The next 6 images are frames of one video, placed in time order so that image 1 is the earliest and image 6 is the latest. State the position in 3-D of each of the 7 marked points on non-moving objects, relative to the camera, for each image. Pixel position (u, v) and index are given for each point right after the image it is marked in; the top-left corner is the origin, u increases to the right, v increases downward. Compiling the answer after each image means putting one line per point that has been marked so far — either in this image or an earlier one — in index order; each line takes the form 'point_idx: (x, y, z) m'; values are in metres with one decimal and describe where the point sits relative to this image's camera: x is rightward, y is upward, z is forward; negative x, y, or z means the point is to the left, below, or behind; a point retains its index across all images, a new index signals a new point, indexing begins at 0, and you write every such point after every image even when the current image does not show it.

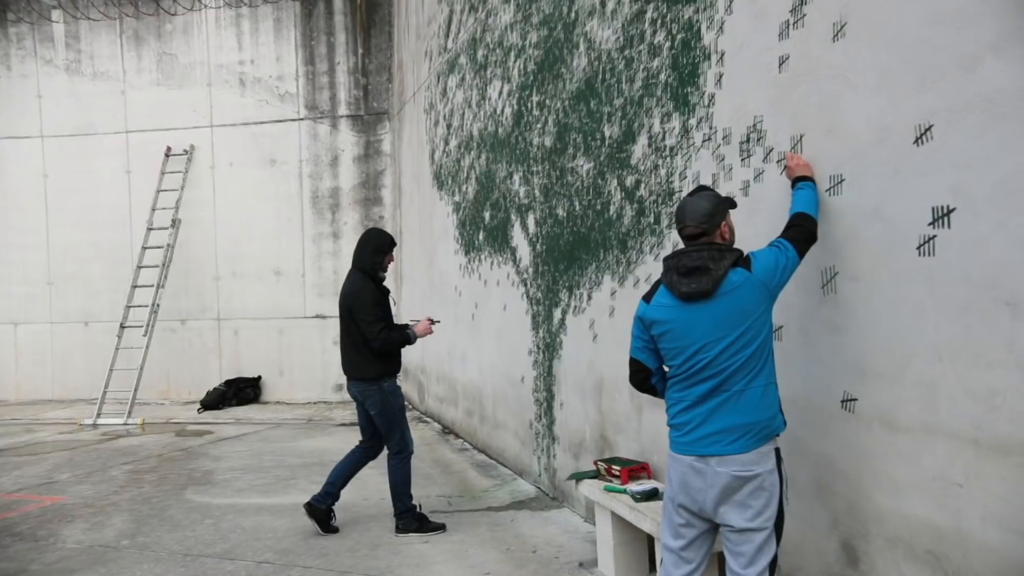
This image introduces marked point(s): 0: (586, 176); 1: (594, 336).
0: (+0.4, +0.6, +3.6) m
1: (+0.4, -0.2, +3.6) m
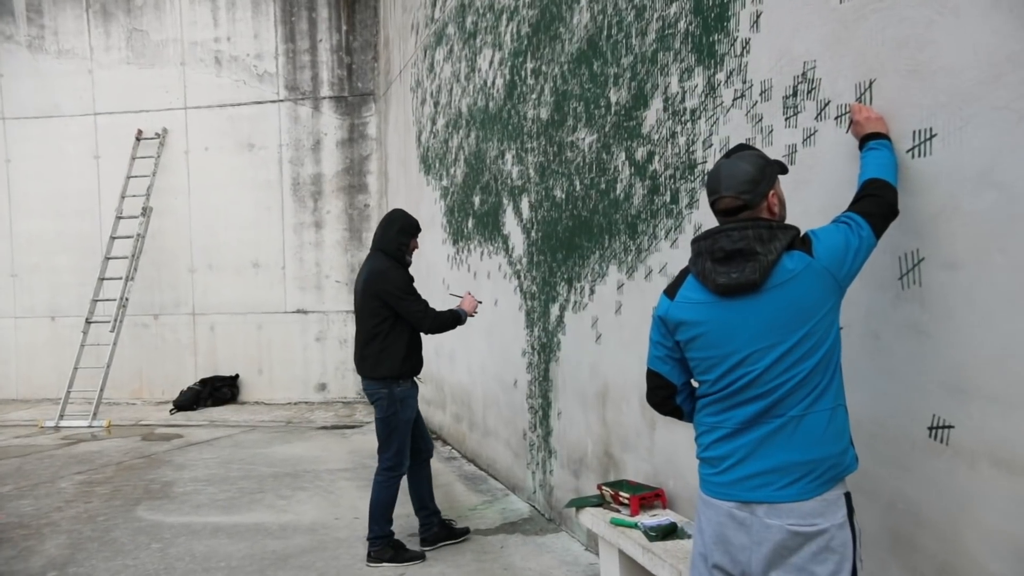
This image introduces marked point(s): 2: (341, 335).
0: (+0.3, +0.6, +3.1) m
1: (+0.4, -0.2, +3.1) m
2: (-1.9, -0.5, +7.7) m
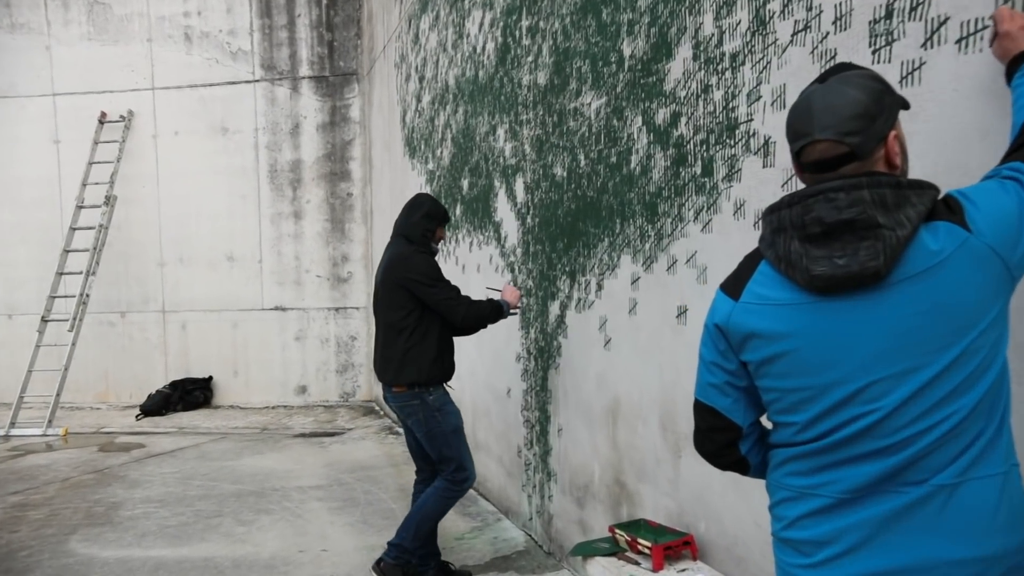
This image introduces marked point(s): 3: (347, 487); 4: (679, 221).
0: (+0.3, +0.6, +2.6) m
1: (+0.4, -0.2, +2.6) m
2: (-2.0, -0.5, +7.2) m
3: (-1.0, -1.2, +4.3) m
4: (+0.5, +0.2, +2.1) m
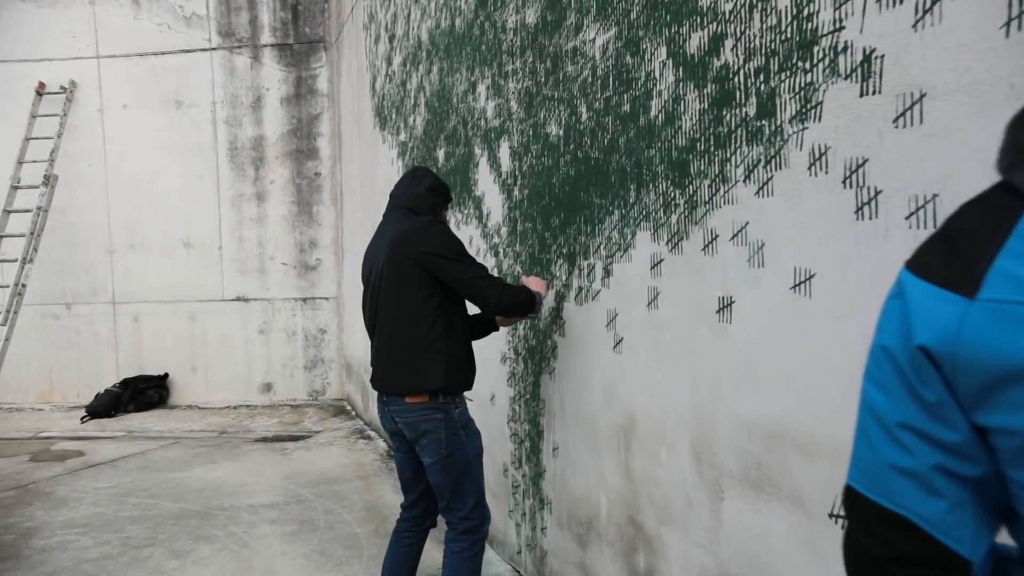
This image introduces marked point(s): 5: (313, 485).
0: (+0.3, +0.7, +2.0) m
1: (+0.3, -0.2, +2.0) m
2: (-2.1, -0.4, +6.6) m
3: (-1.1, -1.2, +3.7) m
4: (+0.5, +0.2, +1.6) m
5: (-1.2, -1.2, +4.1) m
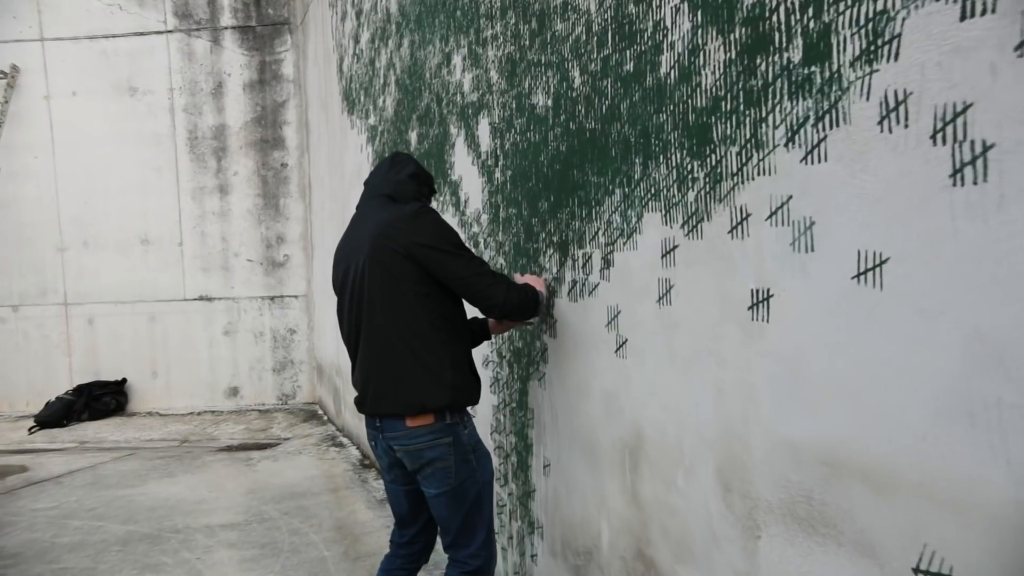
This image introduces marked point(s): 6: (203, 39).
0: (+0.2, +0.7, +1.7) m
1: (+0.3, -0.1, +1.7) m
2: (-2.3, -0.3, +6.2) m
3: (-1.2, -1.1, +3.4) m
4: (+0.4, +0.3, +1.3) m
5: (-1.3, -1.1, +3.7) m
6: (-2.7, +2.1, +6.0) m
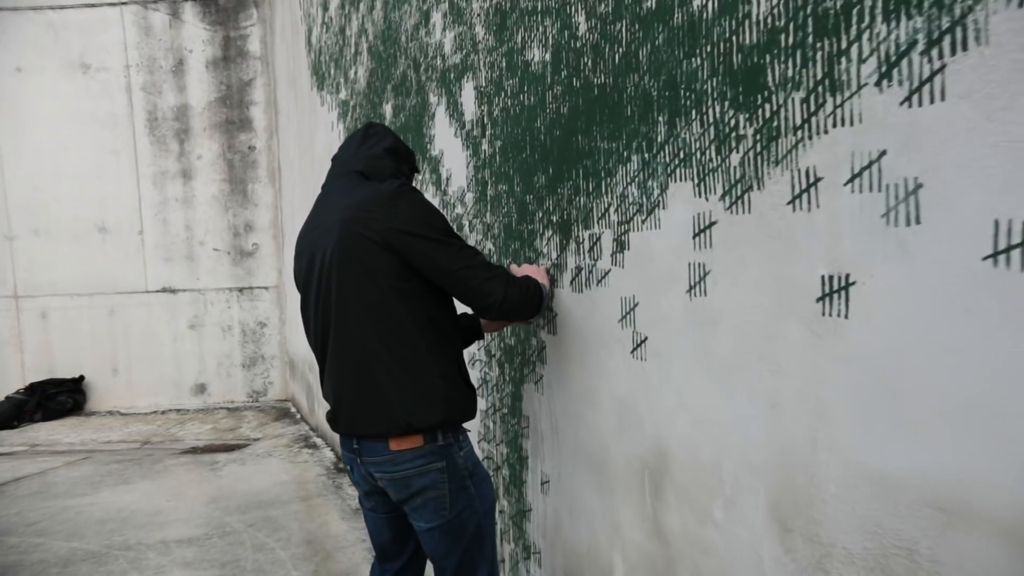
0: (+0.2, +0.7, +1.4) m
1: (+0.3, -0.1, +1.4) m
2: (-2.4, -0.3, +5.8) m
3: (-1.2, -1.1, +3.0) m
4: (+0.4, +0.3, +1.0) m
5: (-1.3, -1.1, +3.4) m
6: (-2.8, +2.2, +5.6) m
